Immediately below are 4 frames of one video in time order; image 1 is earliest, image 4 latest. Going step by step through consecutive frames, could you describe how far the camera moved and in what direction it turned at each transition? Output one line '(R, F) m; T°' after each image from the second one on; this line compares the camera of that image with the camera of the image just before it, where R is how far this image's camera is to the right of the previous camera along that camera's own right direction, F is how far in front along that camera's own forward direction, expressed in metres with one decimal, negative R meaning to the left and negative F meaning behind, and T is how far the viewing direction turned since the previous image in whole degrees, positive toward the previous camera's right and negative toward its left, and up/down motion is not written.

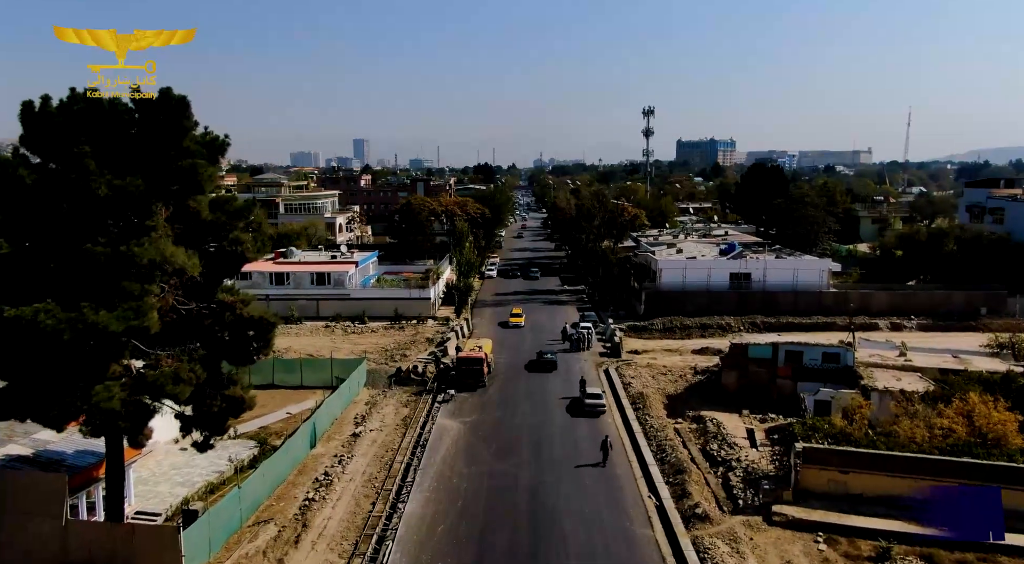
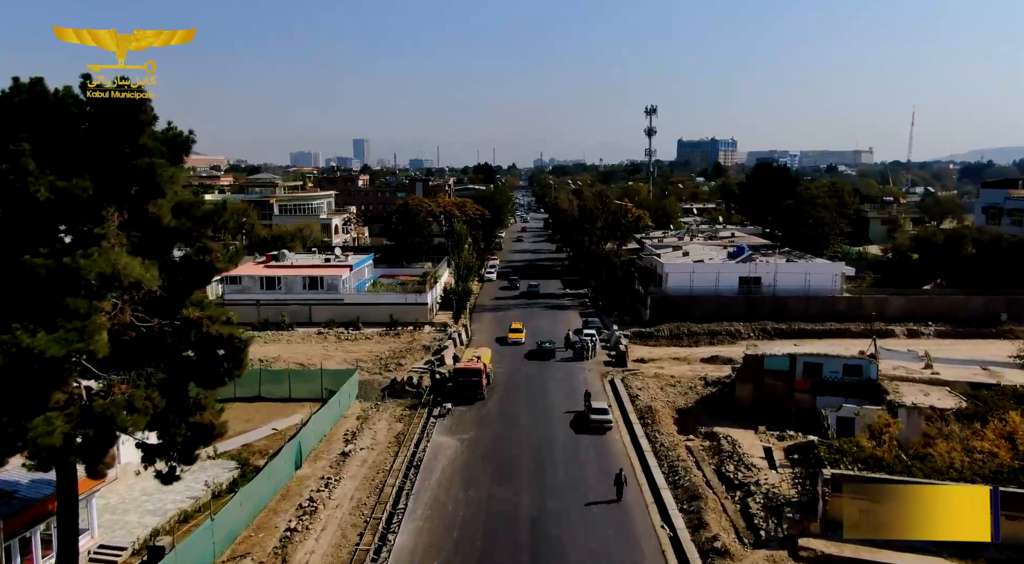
(0.0, +1.6) m; 0°
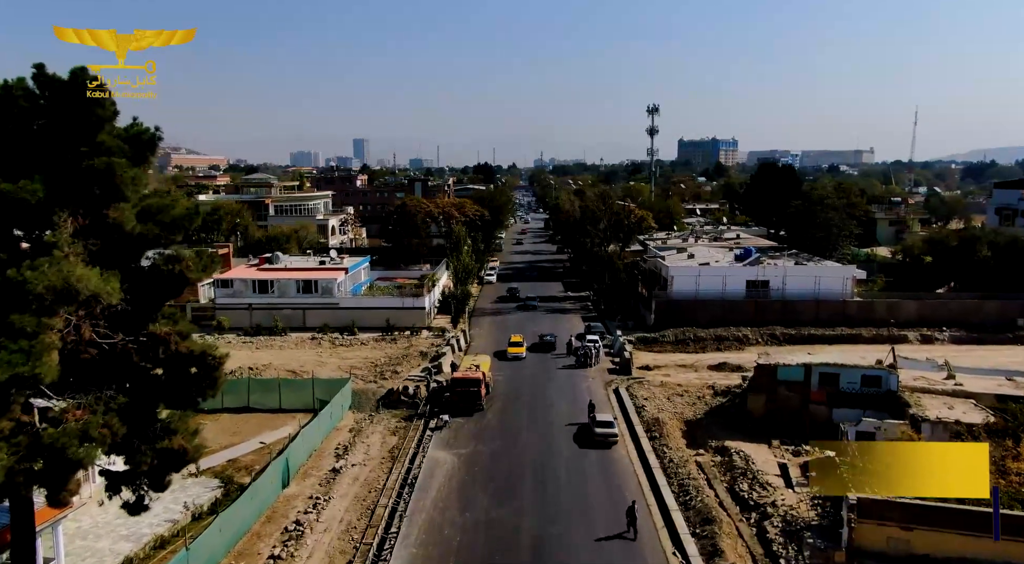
(0.0, +1.2) m; 0°
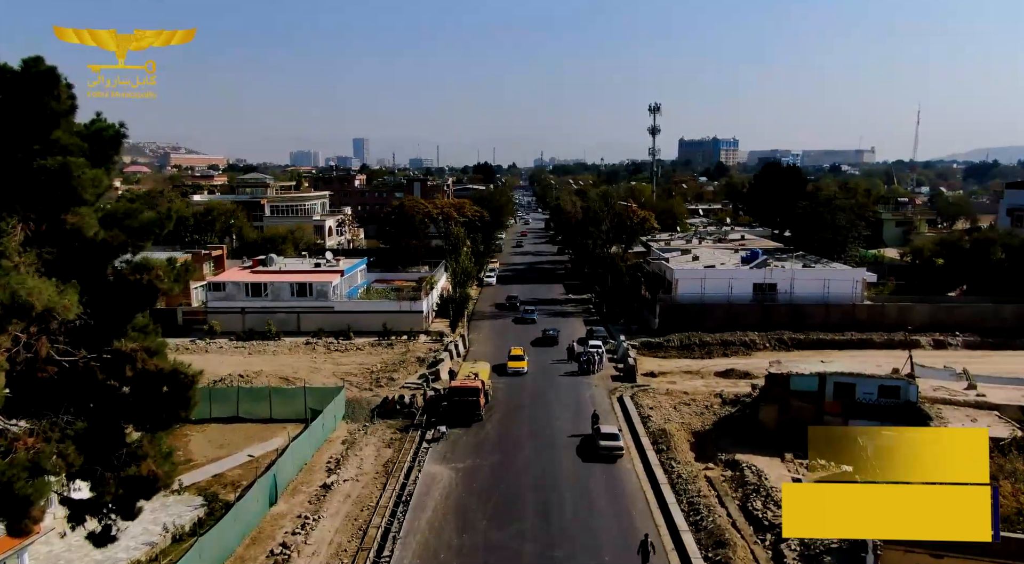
(0.0, +1.1) m; 0°
